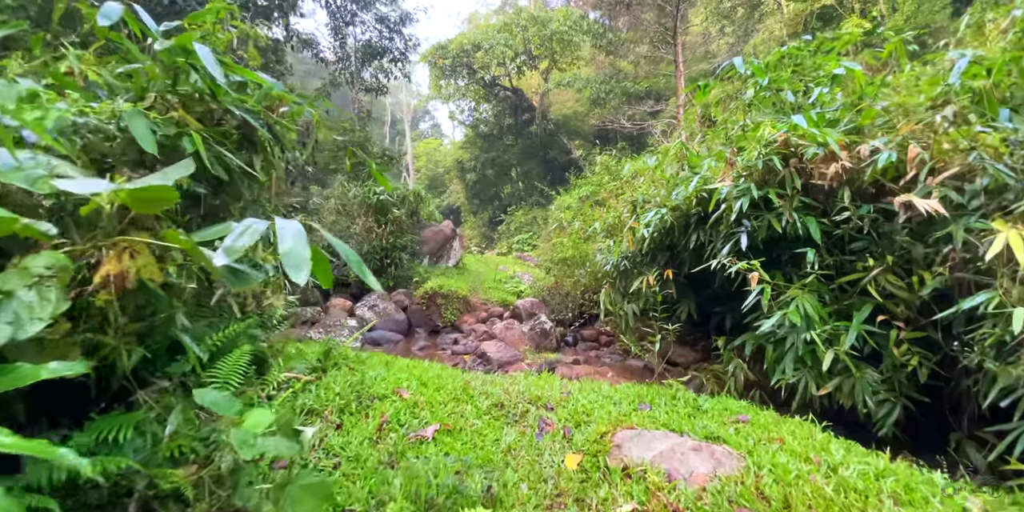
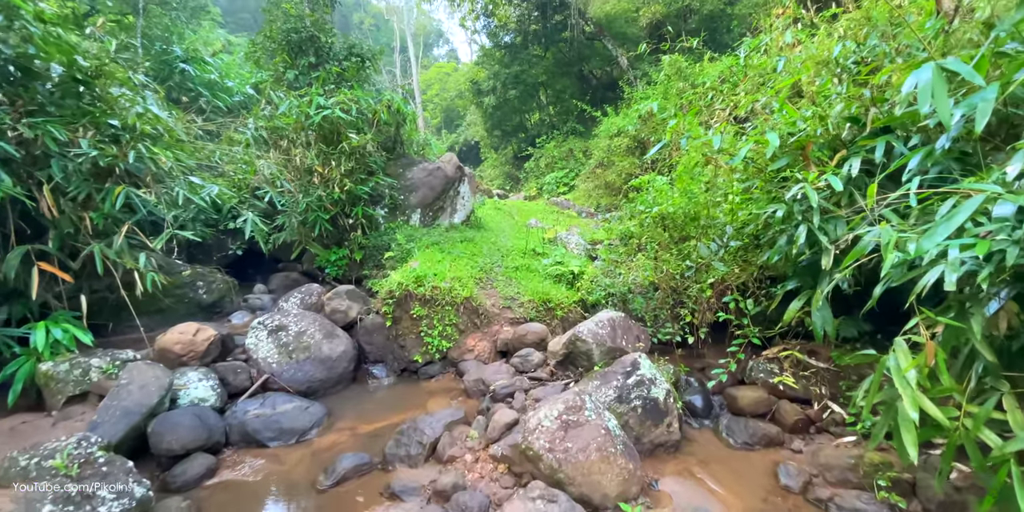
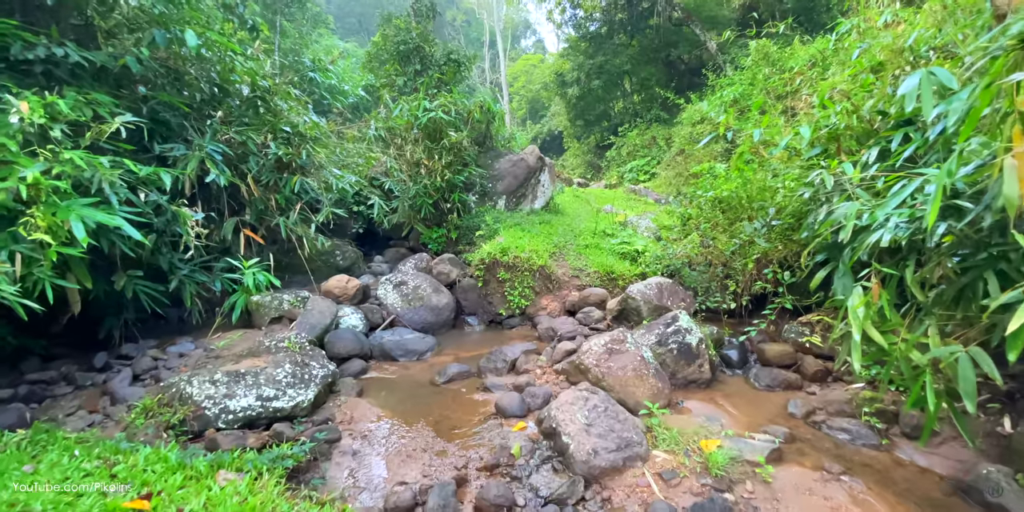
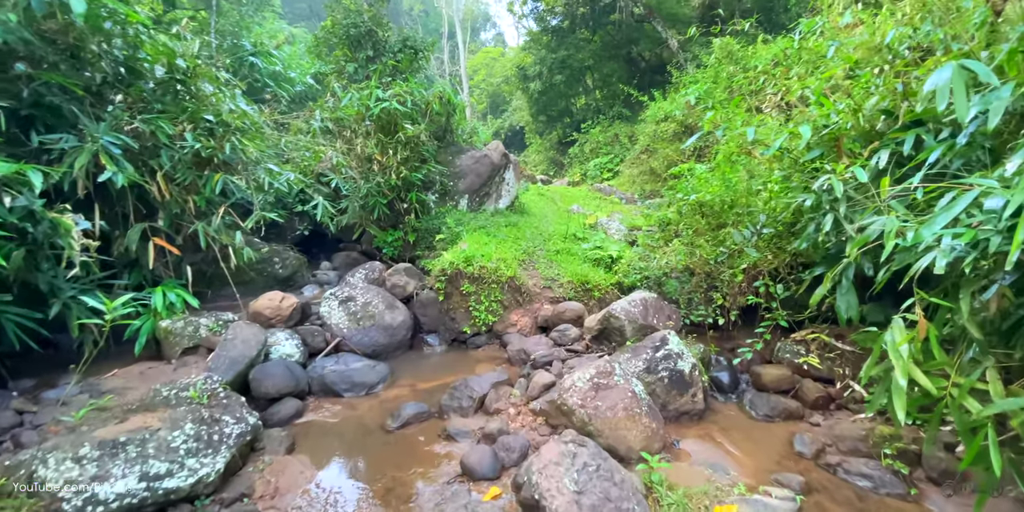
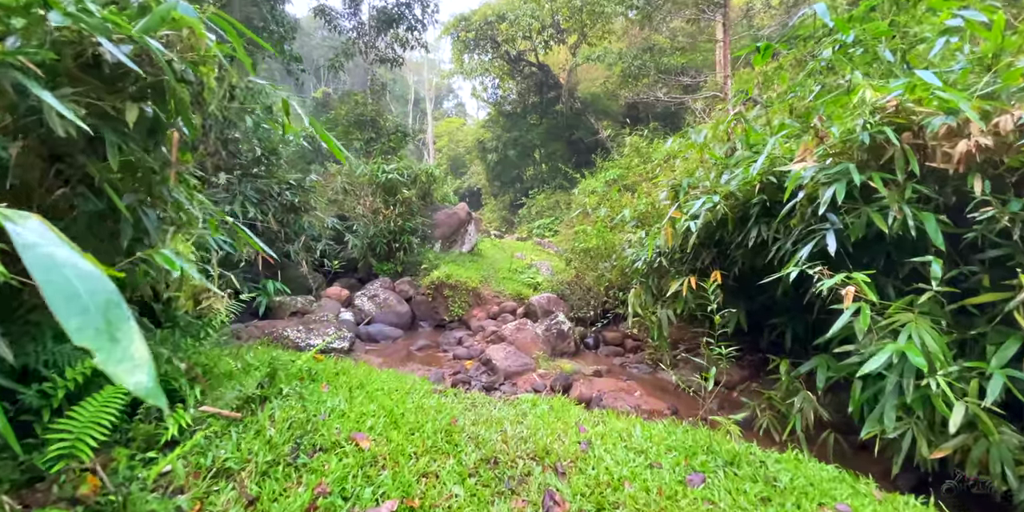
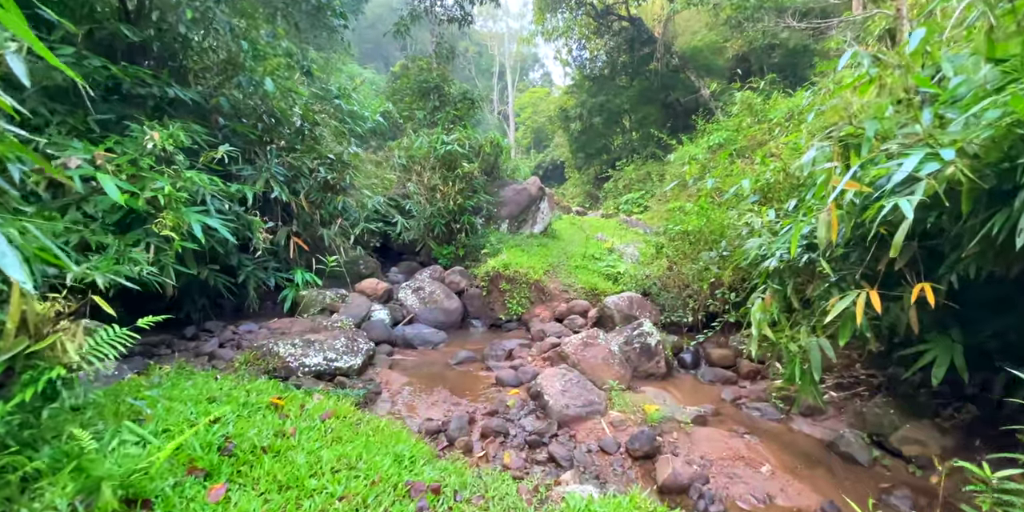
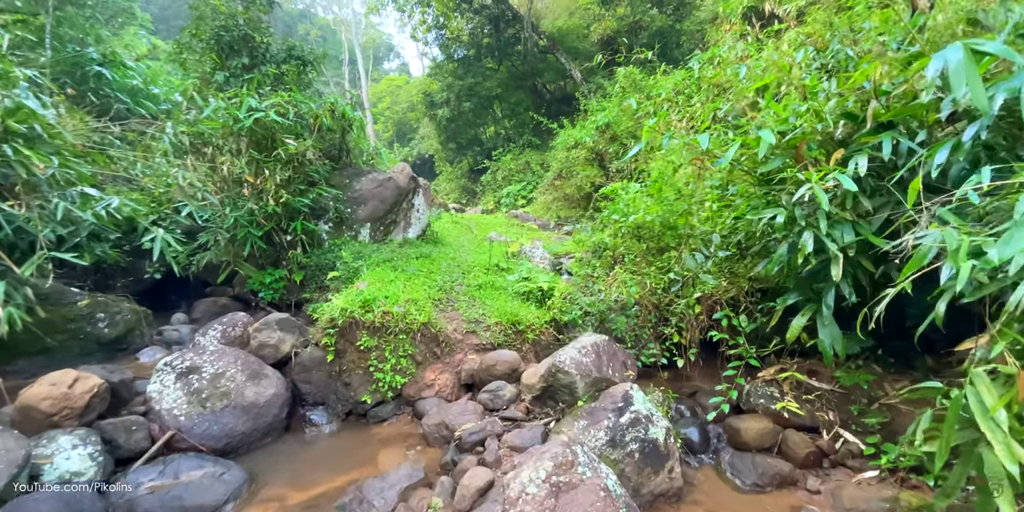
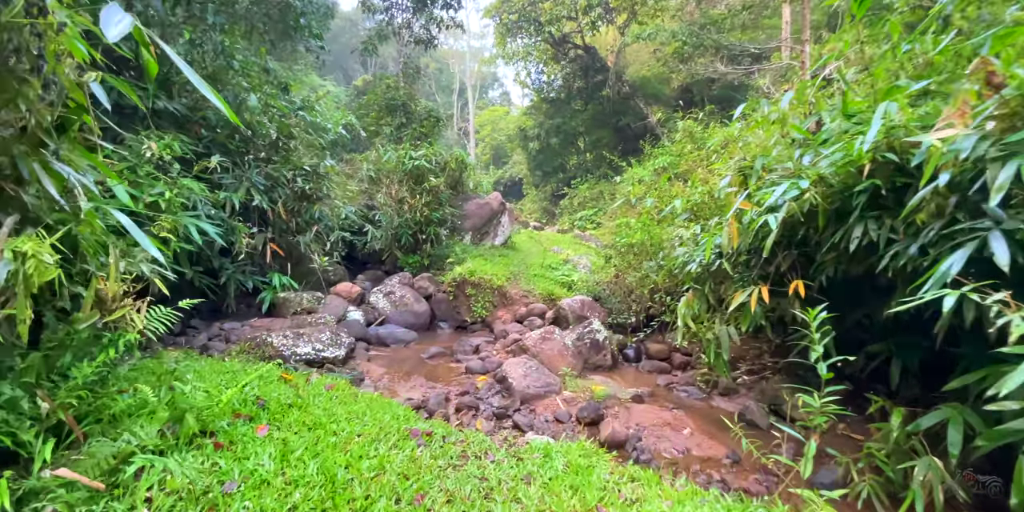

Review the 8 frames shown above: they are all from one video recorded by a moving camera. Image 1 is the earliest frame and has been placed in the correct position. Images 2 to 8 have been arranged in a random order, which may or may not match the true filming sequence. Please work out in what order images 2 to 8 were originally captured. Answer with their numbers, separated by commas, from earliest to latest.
5, 8, 6, 3, 4, 2, 7
